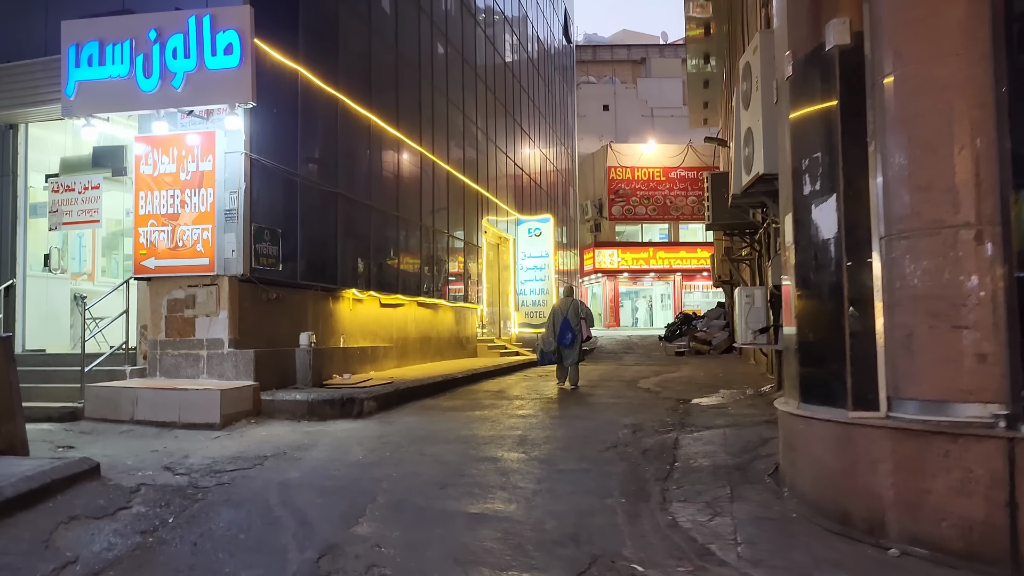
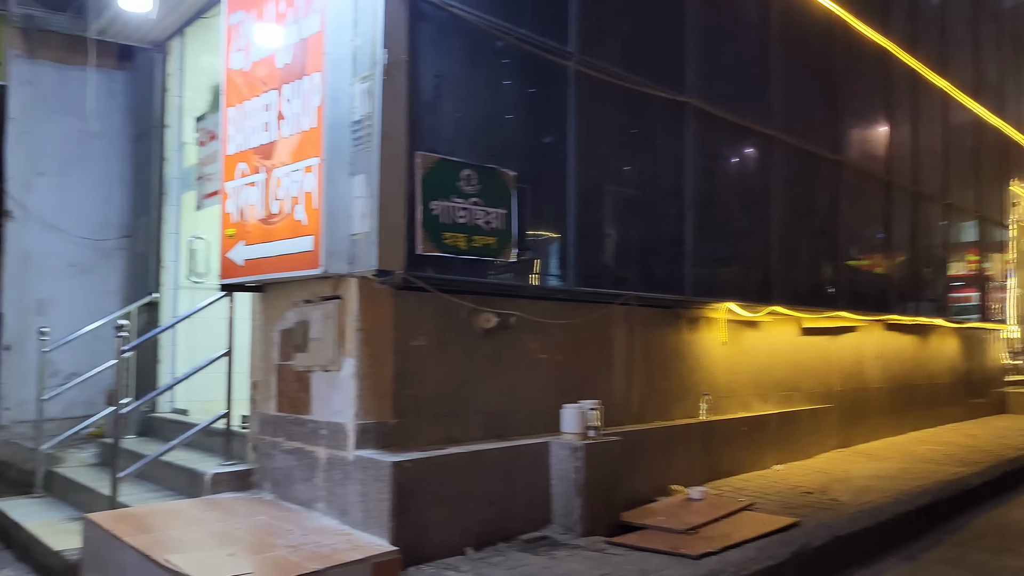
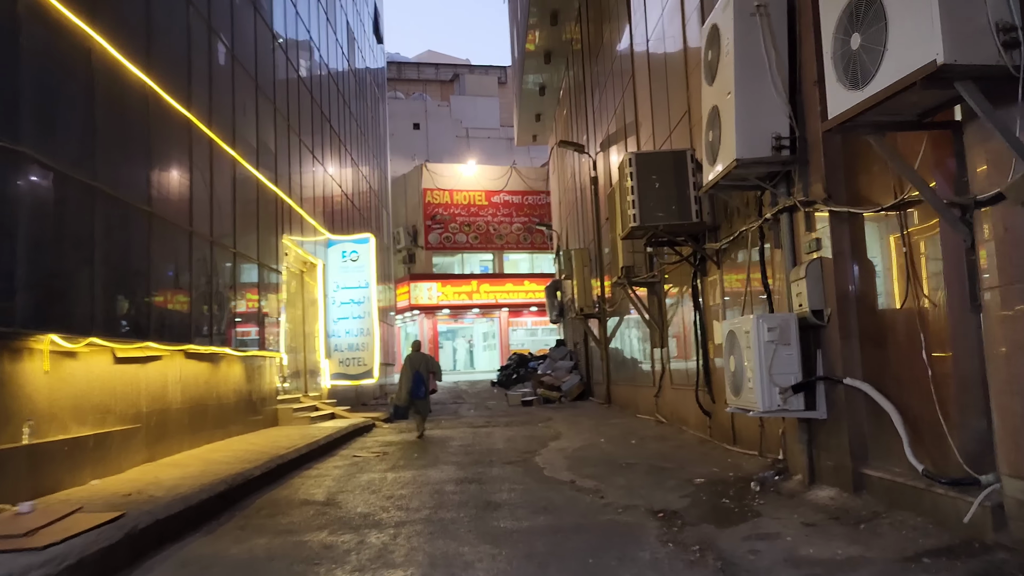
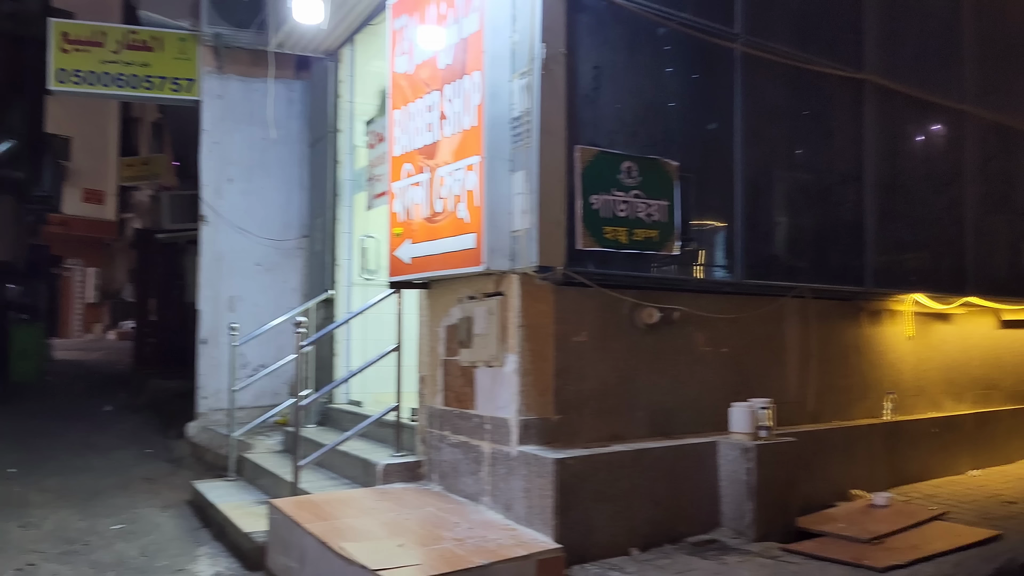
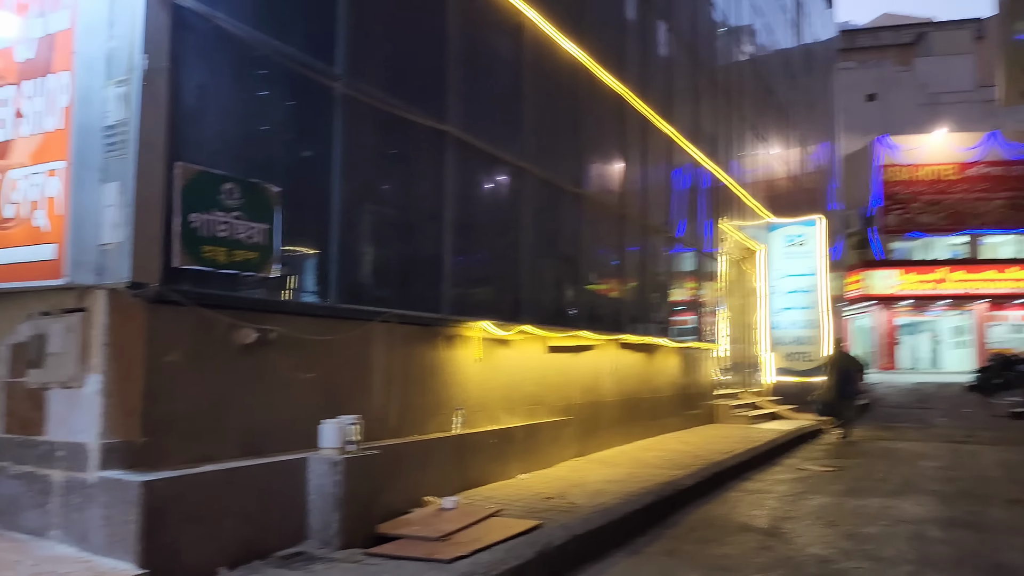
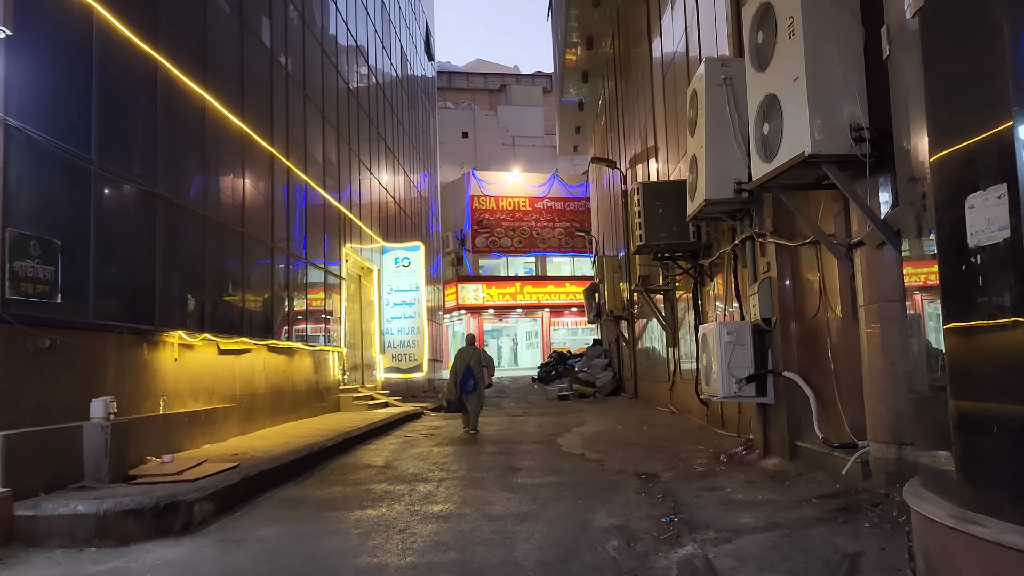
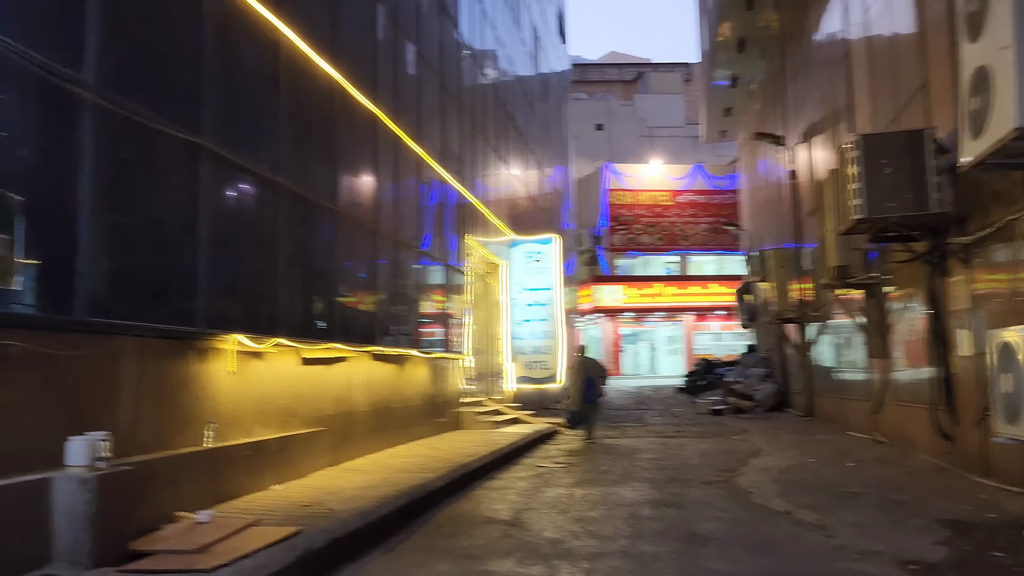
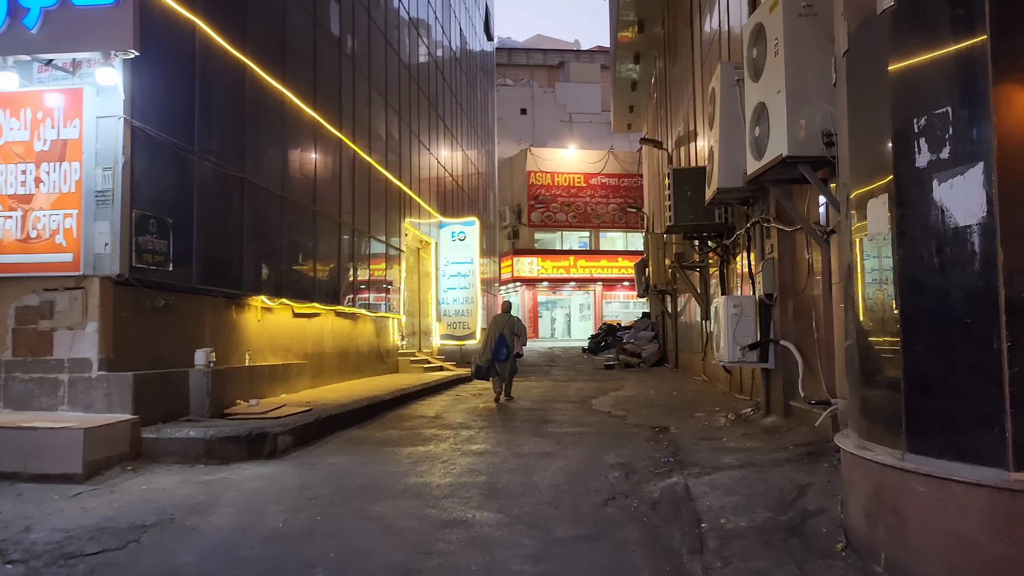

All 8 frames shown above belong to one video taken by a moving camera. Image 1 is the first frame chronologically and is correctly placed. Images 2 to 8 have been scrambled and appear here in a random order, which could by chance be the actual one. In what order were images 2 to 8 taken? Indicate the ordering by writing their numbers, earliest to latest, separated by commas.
8, 6, 3, 7, 5, 2, 4
